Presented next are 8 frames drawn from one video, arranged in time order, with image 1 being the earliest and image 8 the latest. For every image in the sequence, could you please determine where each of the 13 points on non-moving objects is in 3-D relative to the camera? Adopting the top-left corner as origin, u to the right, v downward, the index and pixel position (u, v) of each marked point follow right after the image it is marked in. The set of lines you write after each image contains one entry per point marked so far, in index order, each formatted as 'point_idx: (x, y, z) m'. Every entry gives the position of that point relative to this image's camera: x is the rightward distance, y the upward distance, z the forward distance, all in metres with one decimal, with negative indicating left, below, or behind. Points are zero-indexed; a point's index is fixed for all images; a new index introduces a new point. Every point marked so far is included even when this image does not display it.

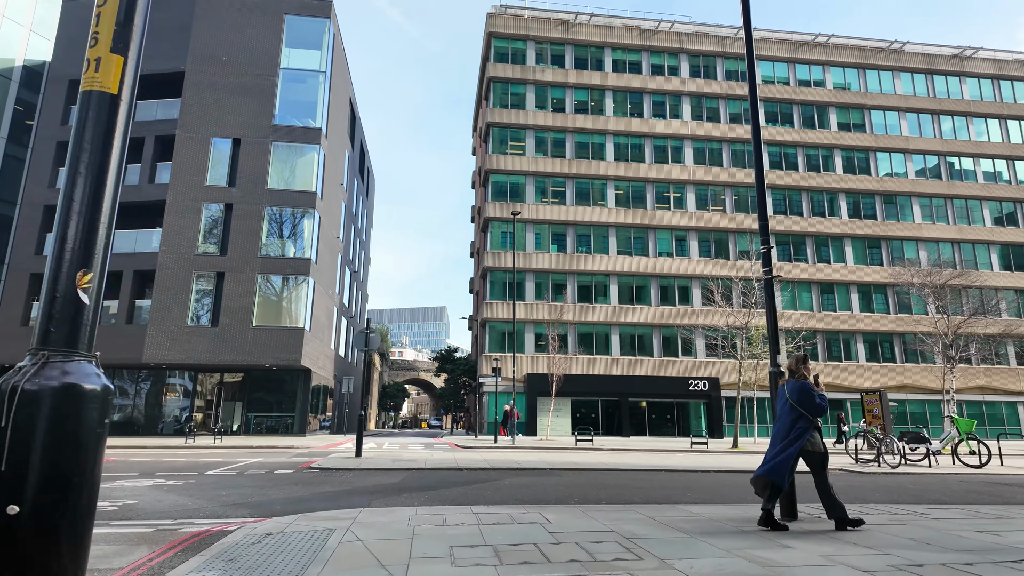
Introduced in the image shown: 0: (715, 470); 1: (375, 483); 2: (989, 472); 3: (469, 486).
0: (+6.2, -5.6, +18.3) m
1: (-3.5, -5.0, +15.0) m
2: (+15.6, -6.0, +19.4) m
3: (-1.0, -4.8, +14.2) m
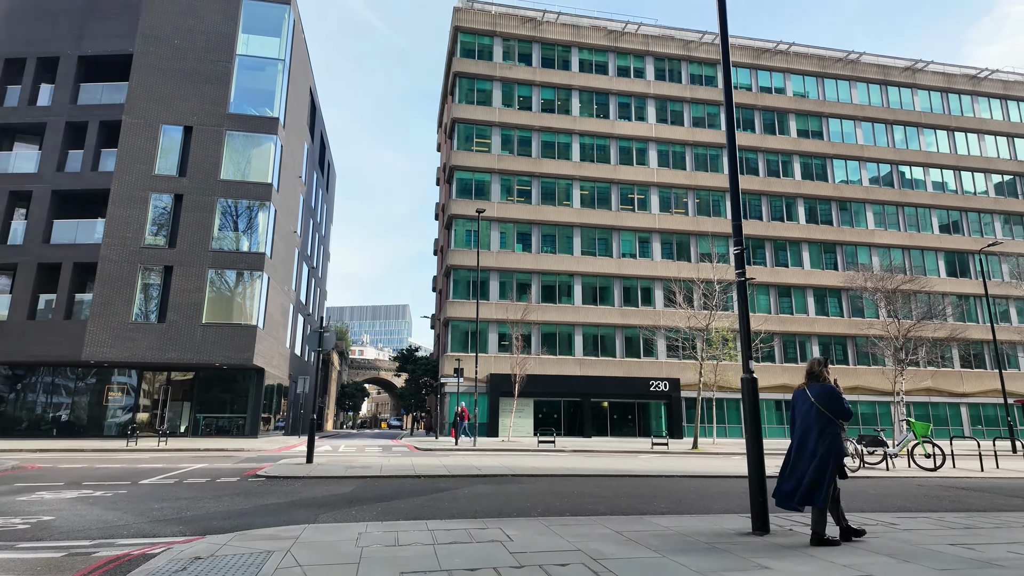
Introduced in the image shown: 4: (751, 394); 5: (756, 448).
0: (+5.0, -5.7, +17.9) m
1: (-4.4, -4.9, +14.0) m
2: (+14.3, -6.2, +19.6) m
3: (-1.9, -4.8, +13.4) m
4: (+3.5, -1.6, +9.1) m
5: (+3.6, -2.5, +9.2) m
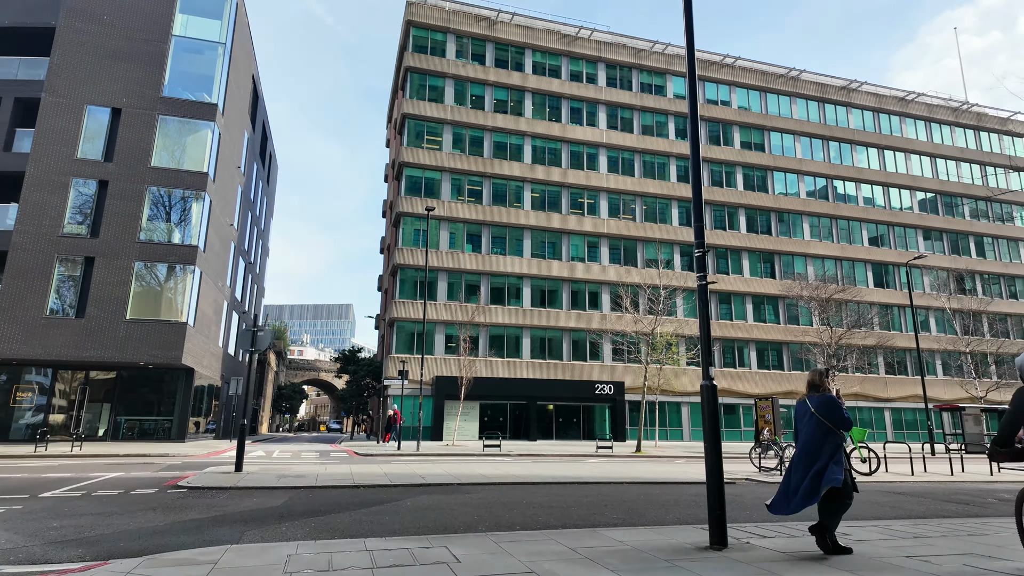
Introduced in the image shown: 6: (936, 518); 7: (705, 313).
0: (+3.4, -5.8, +17.6) m
1: (-5.6, -4.8, +12.9) m
2: (+12.5, -6.5, +20.1) m
3: (-3.1, -4.7, +12.5) m
4: (+2.8, -1.7, +8.7) m
5: (+2.8, -2.5, +8.7) m
6: (+9.1, -5.0, +12.7) m
7: (+3.1, -0.5, +9.7) m
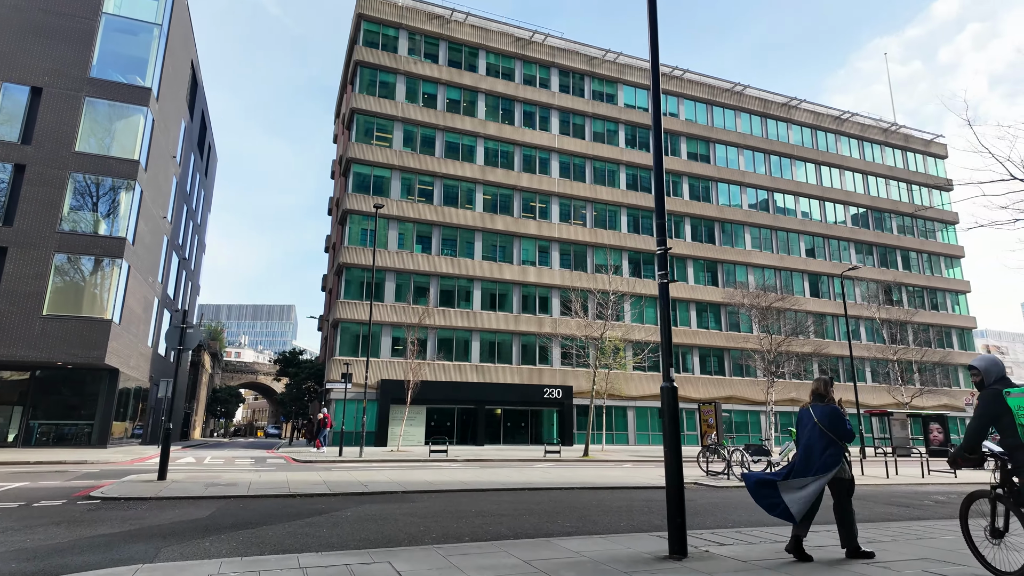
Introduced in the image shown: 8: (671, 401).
0: (+1.9, -5.8, +17.2) m
1: (-6.7, -4.6, +11.7) m
2: (+10.7, -6.8, +20.5) m
3: (-4.1, -4.6, +11.5) m
4: (+2.1, -1.6, +8.3) m
5: (+2.1, -2.5, +8.3) m
6: (+8.0, -5.1, +12.8) m
7: (+2.4, -0.5, +9.3) m
8: (+2.1, -1.6, +8.2) m
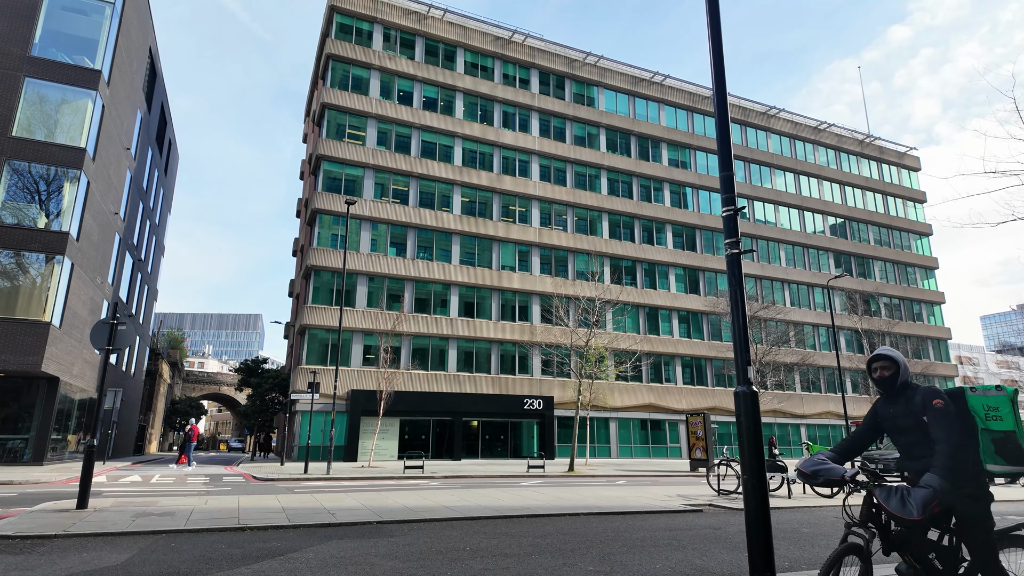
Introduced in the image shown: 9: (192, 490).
0: (+1.8, -5.6, +14.7) m
1: (-6.5, -4.2, +8.8) m
2: (+10.4, -6.7, +18.3) m
3: (-3.9, -4.2, +8.8) m
4: (+2.4, -1.3, +5.9) m
5: (+2.5, -2.1, +5.9) m
6: (+8.1, -4.9, +10.6) m
7: (+2.7, -0.1, +6.9) m
8: (+2.4, -1.2, +5.8) m
9: (-10.5, -6.6, +19.2) m
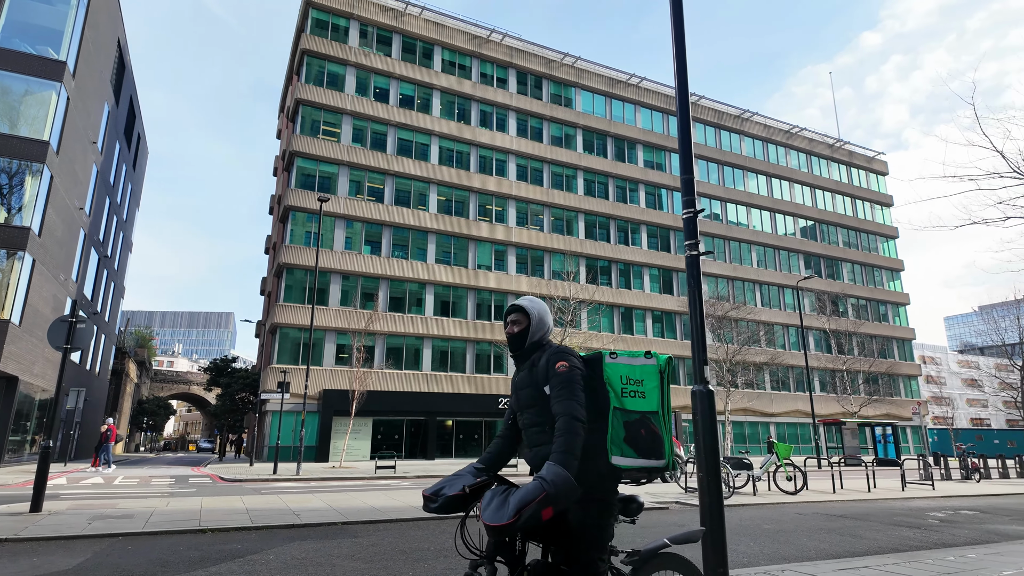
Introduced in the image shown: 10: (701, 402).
0: (+1.0, -5.6, +14.7) m
1: (-7.1, -4.2, +8.6) m
2: (+9.4, -6.7, +18.7) m
3: (-4.5, -4.2, +8.6) m
4: (+2.0, -1.3, +6.0) m
5: (+2.0, -2.1, +6.0) m
6: (+7.4, -4.9, +11.0) m
7: (+2.2, -0.2, +7.0) m
8: (+2.0, -1.2, +5.9) m
9: (-11.4, -6.5, +18.8) m
10: (+1.9, -1.2, +6.1) m
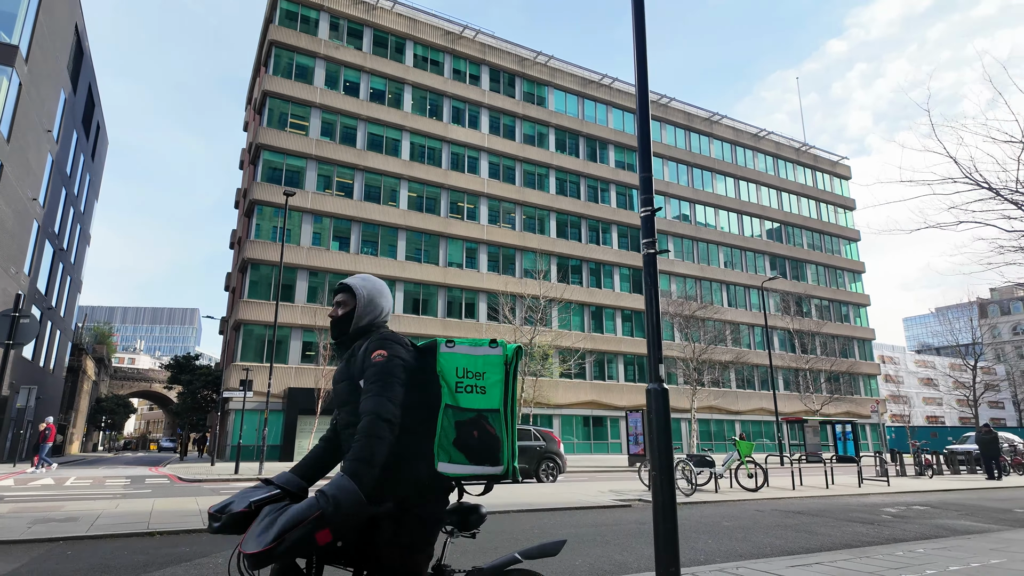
0: (+0.1, -5.5, +14.7) m
1: (-7.7, -4.1, +8.1) m
2: (+8.3, -6.7, +19.1) m
3: (-5.1, -4.1, +8.3) m
4: (+1.5, -1.3, +6.0) m
5: (+1.5, -2.1, +6.0) m
6: (+6.7, -4.9, +11.2) m
7: (+1.7, -0.1, +7.0) m
8: (+1.5, -1.2, +5.9) m
9: (-12.6, -6.4, +18.2) m
10: (+1.4, -1.2, +6.1) m
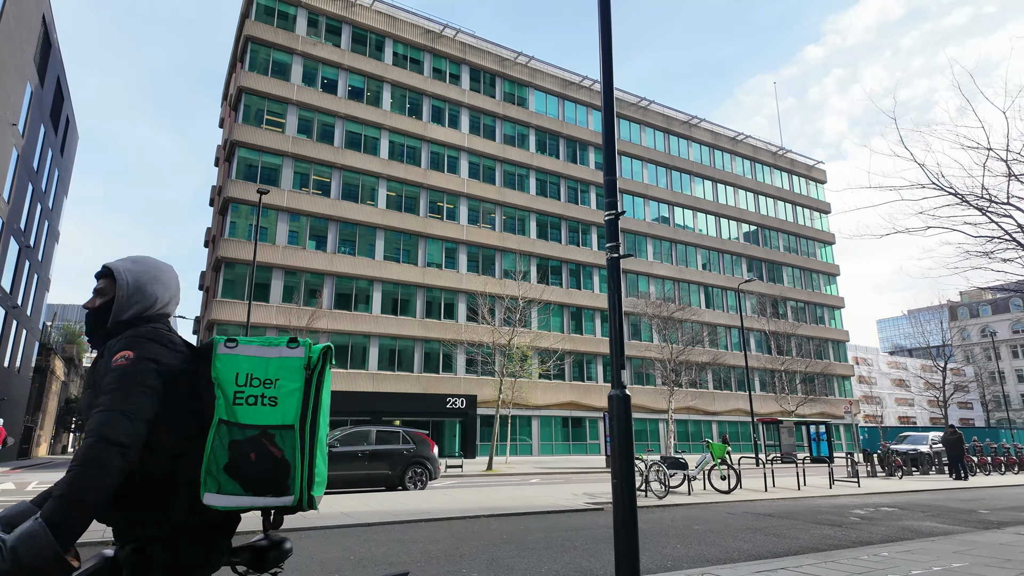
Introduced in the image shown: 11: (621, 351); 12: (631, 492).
0: (-0.7, -5.6, +14.5) m
1: (-8.2, -4.1, +7.7) m
2: (+7.4, -6.8, +19.1) m
3: (-5.7, -4.1, +8.0) m
4: (+1.1, -1.3, +5.9) m
5: (+1.1, -2.2, +5.9) m
6: (+6.1, -5.0, +11.2) m
7: (+1.2, -0.2, +6.9) m
8: (+1.0, -1.3, +5.7) m
9: (-13.4, -6.3, +17.6) m
10: (+1.0, -1.2, +6.0) m
11: (+1.2, -0.7, +6.7) m
12: (+1.3, -2.2, +6.5) m
